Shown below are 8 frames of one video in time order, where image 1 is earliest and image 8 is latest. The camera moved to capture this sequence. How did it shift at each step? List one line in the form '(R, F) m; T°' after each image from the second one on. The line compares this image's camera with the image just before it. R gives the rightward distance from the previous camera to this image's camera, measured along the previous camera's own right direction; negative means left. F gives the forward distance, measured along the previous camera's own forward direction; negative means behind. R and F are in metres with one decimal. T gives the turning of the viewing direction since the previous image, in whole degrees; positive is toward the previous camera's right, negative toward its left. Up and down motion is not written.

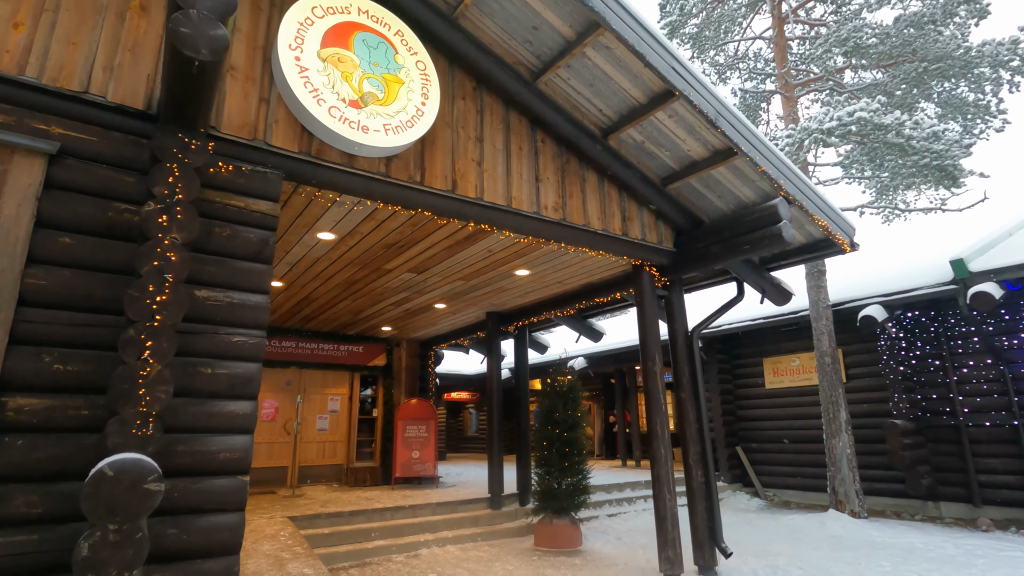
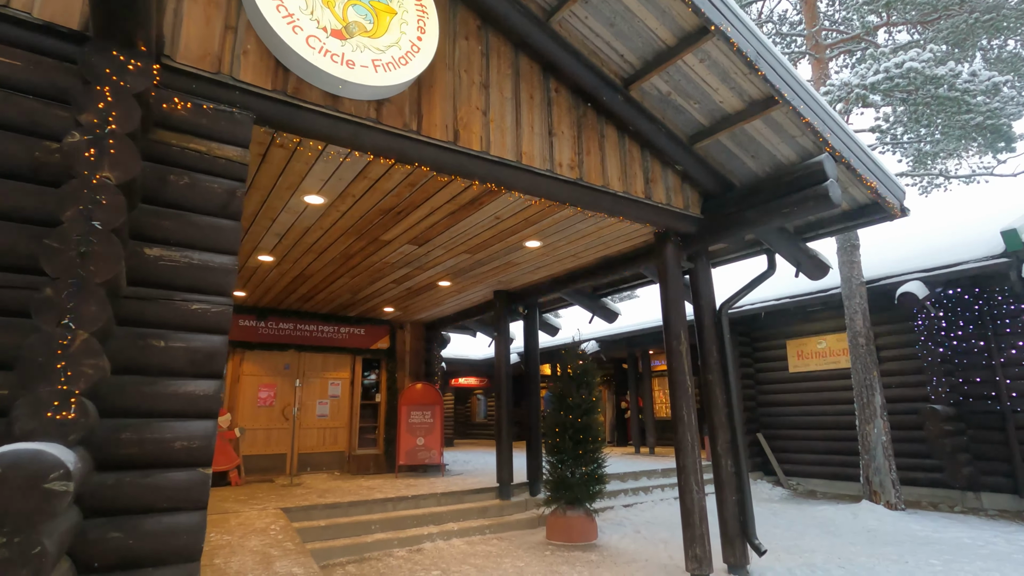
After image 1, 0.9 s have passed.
(0.0, +0.5) m; -1°
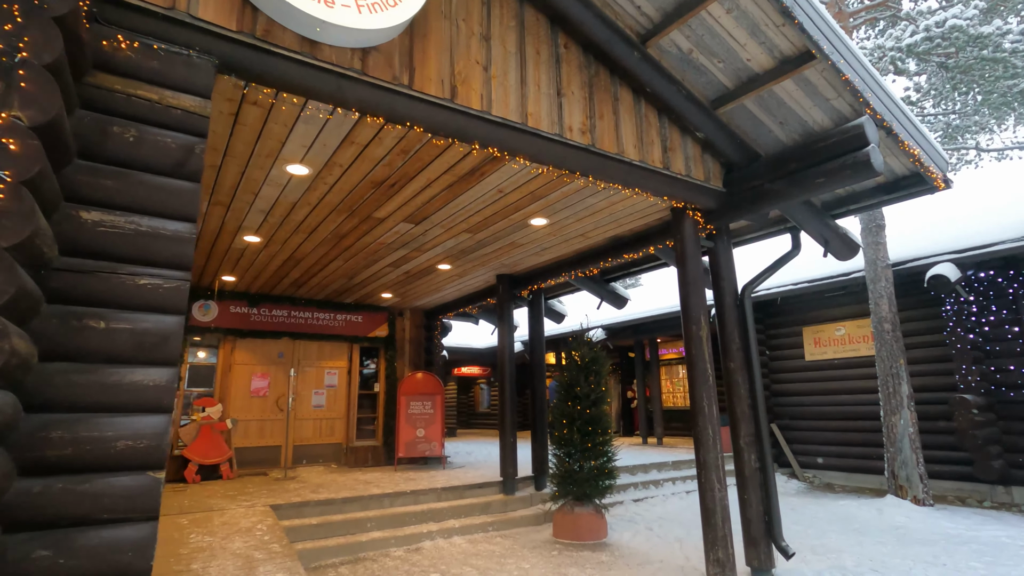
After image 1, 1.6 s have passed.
(0.0, +0.4) m; 0°
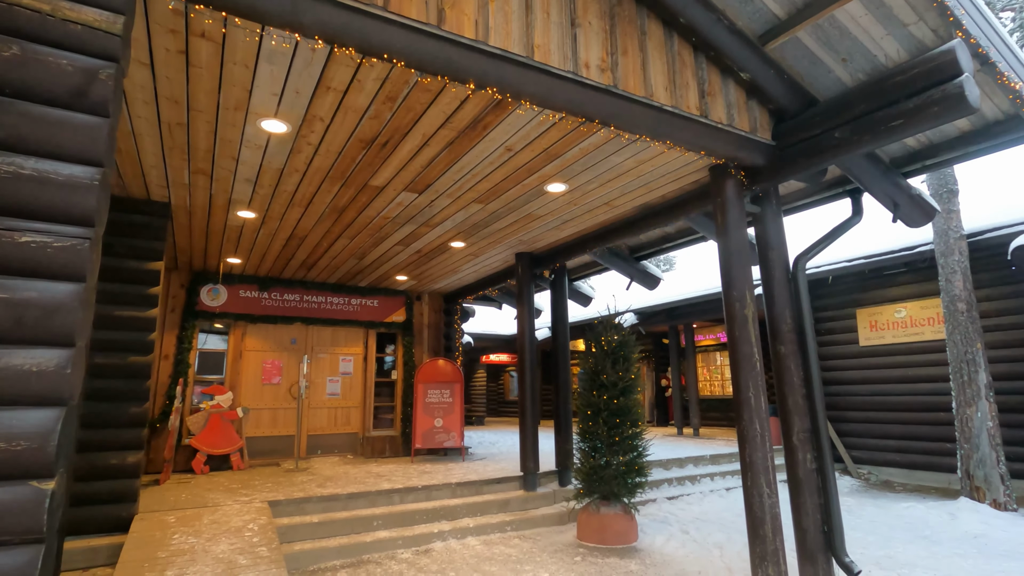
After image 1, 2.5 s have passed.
(+0.2, +0.6) m; -3°
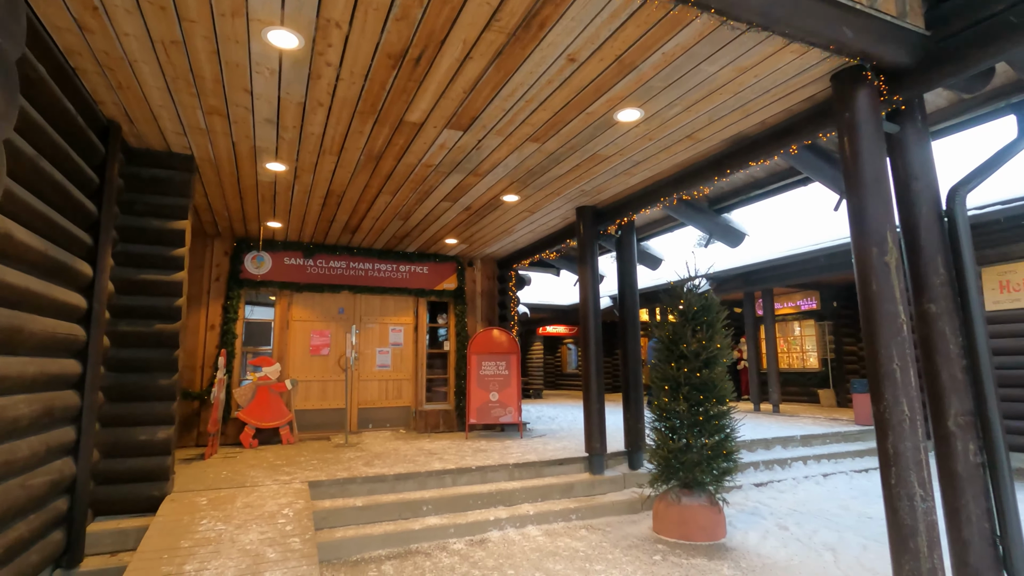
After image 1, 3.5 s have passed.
(-0.1, +0.7) m; -6°
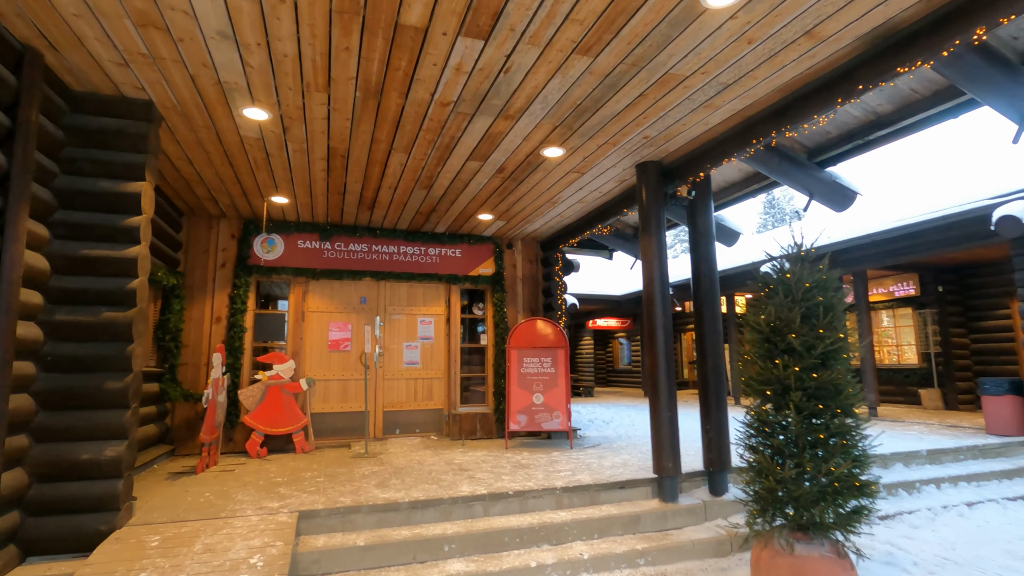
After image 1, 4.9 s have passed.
(0.0, +1.1) m; -5°
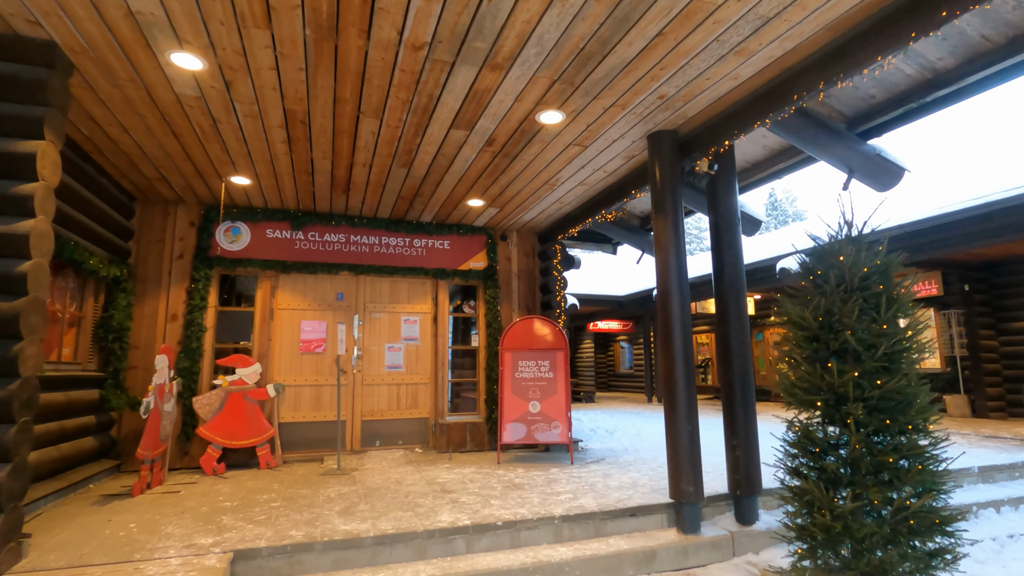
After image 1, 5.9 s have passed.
(+0.1, +0.7) m; 0°
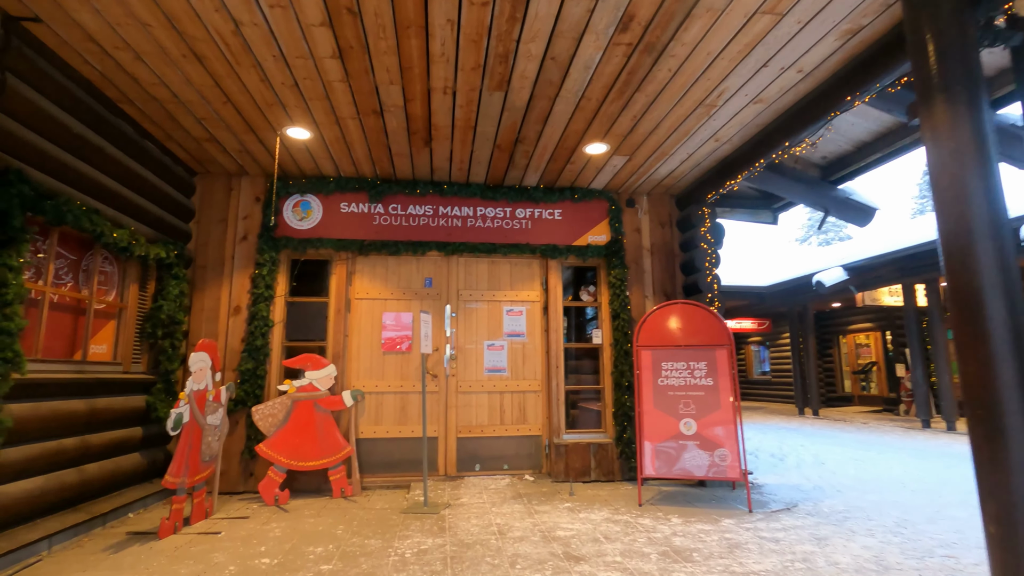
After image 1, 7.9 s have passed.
(-0.2, +1.4) m; -11°
